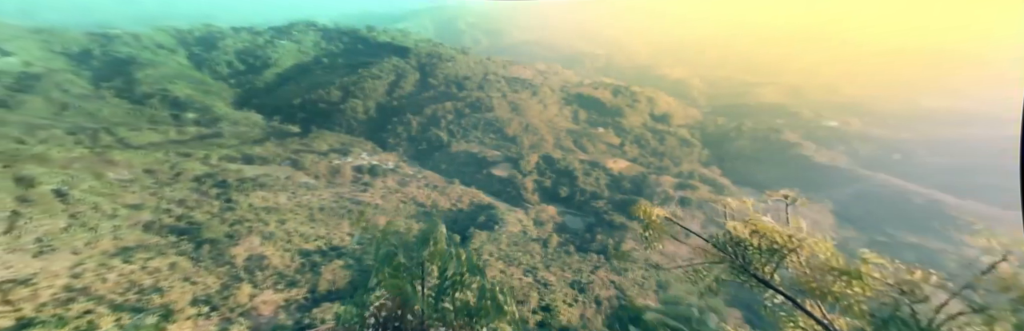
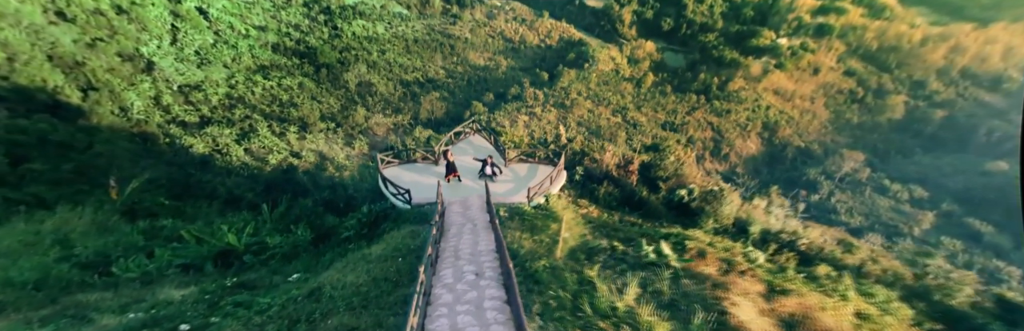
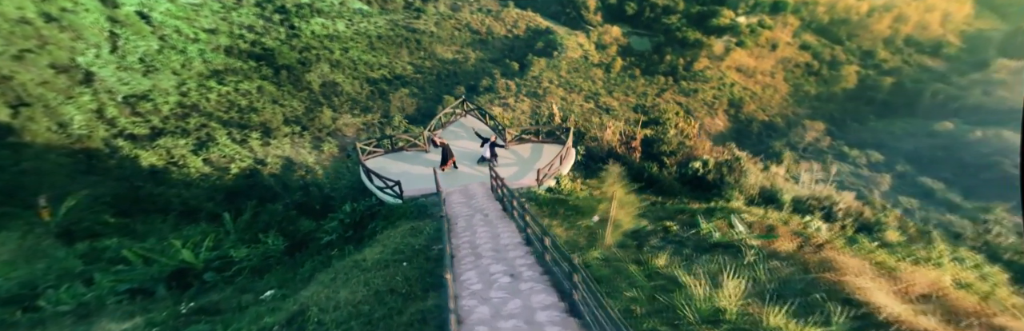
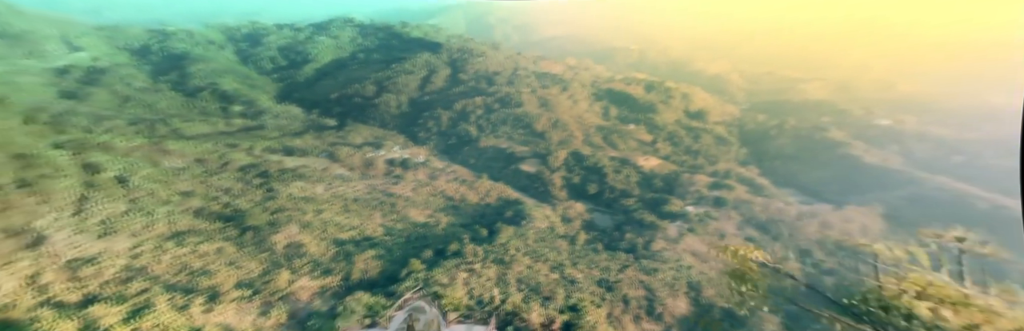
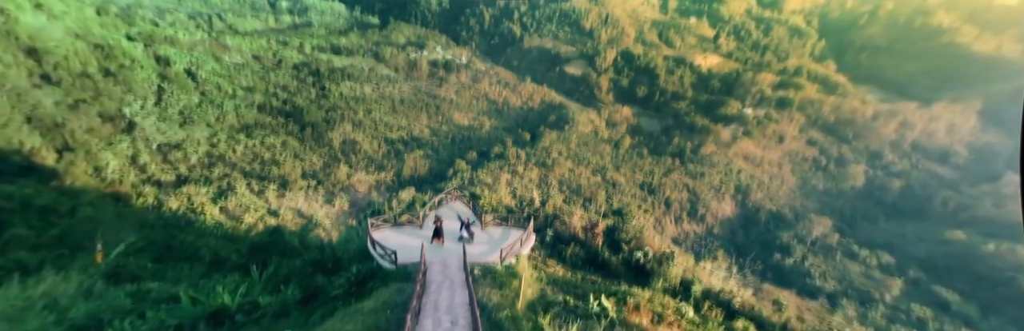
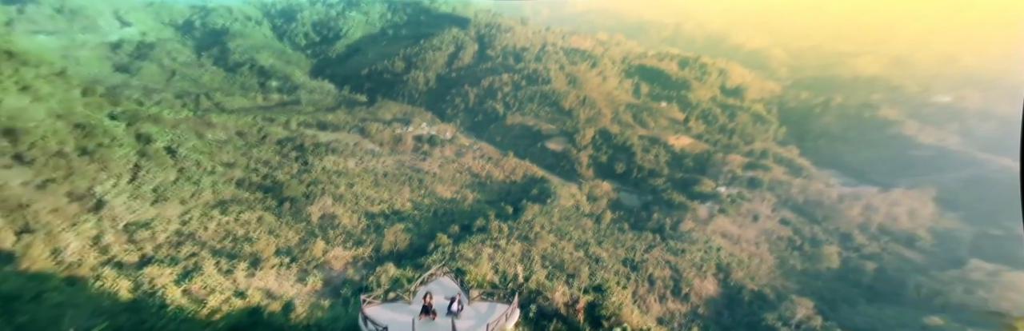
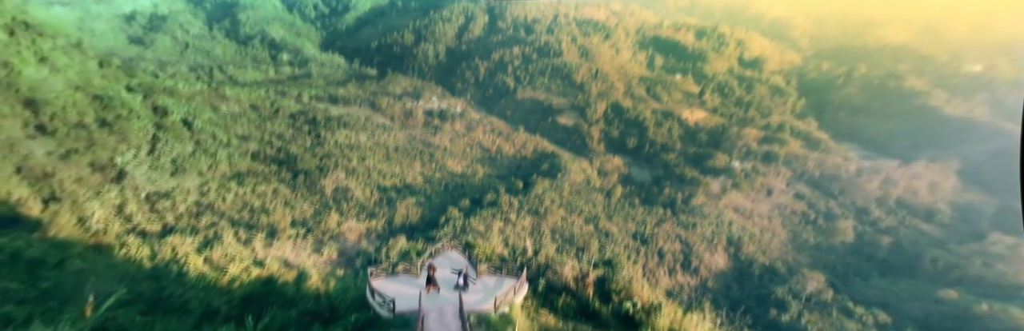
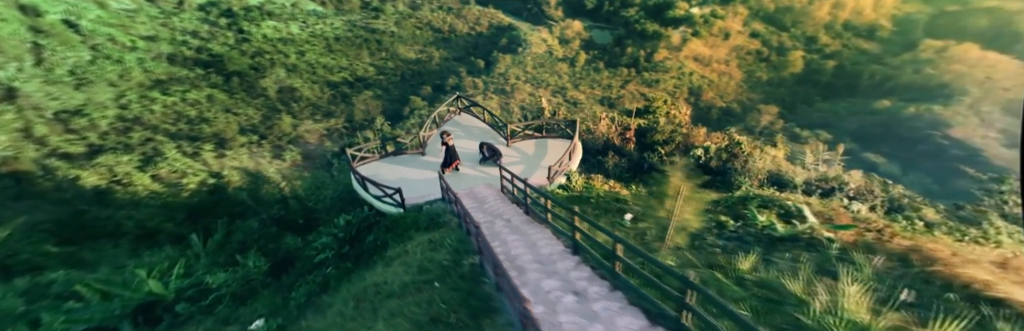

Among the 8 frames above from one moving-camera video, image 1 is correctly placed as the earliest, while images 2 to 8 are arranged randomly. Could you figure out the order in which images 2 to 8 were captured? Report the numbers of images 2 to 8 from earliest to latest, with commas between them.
4, 6, 7, 5, 2, 3, 8
